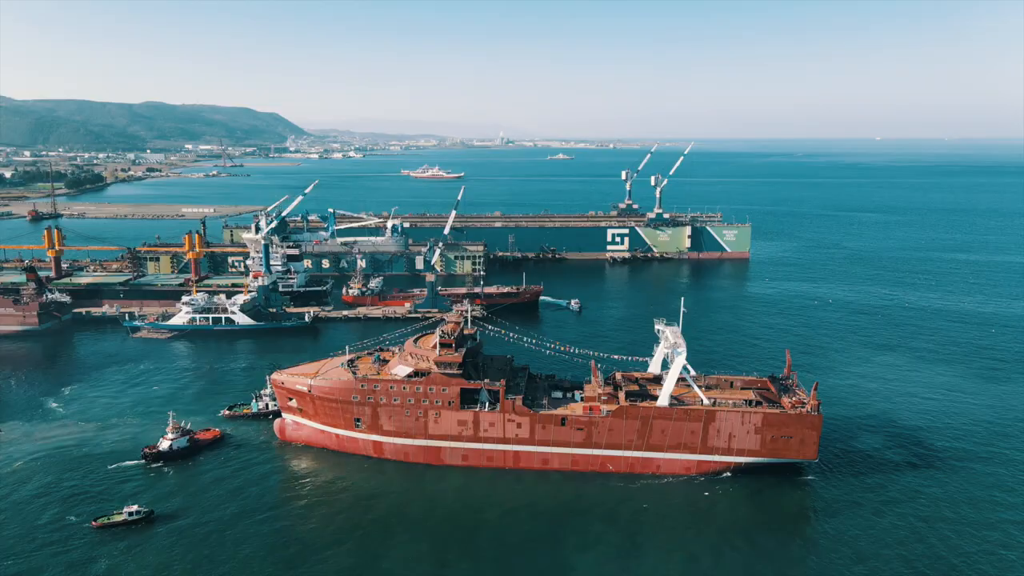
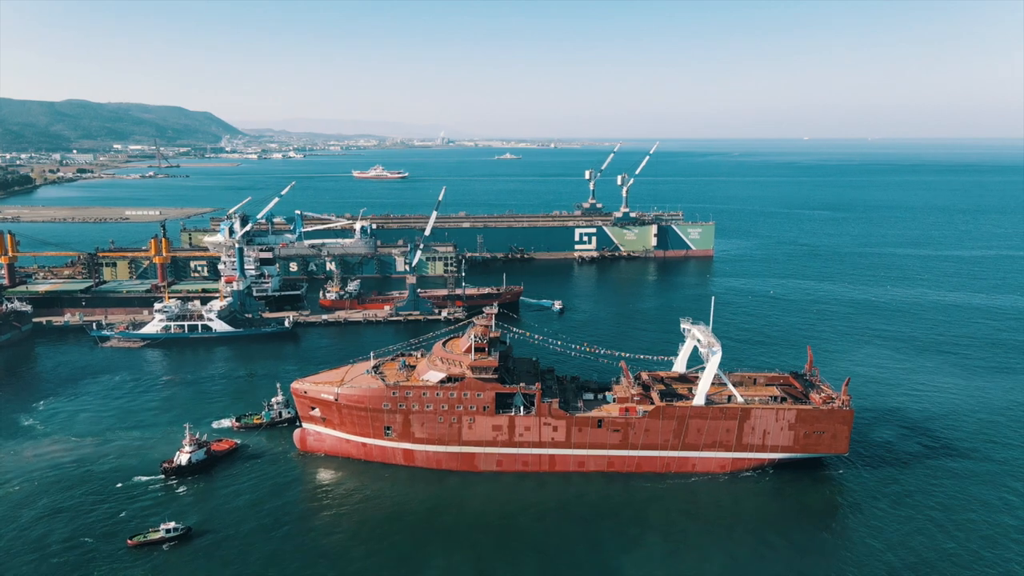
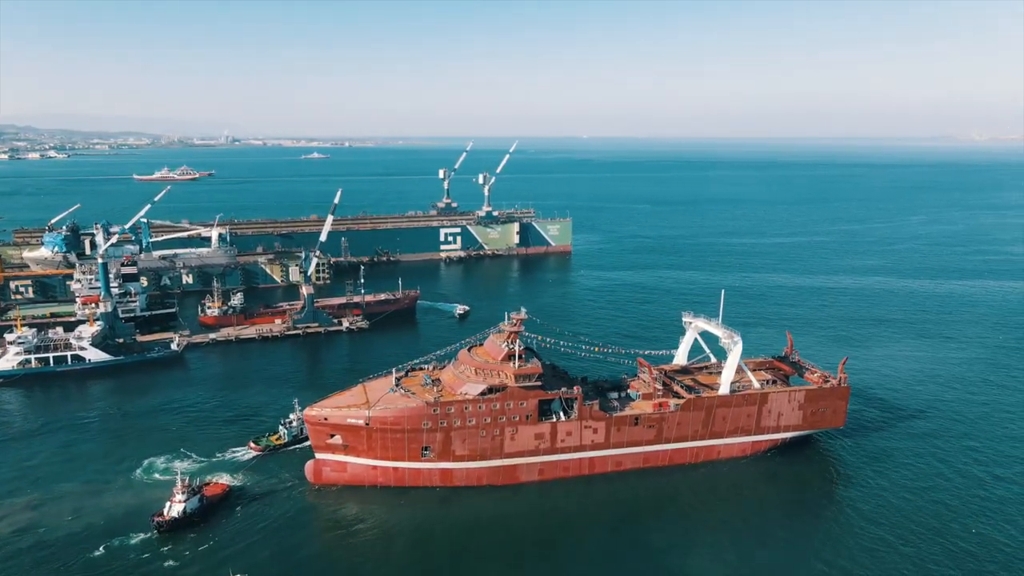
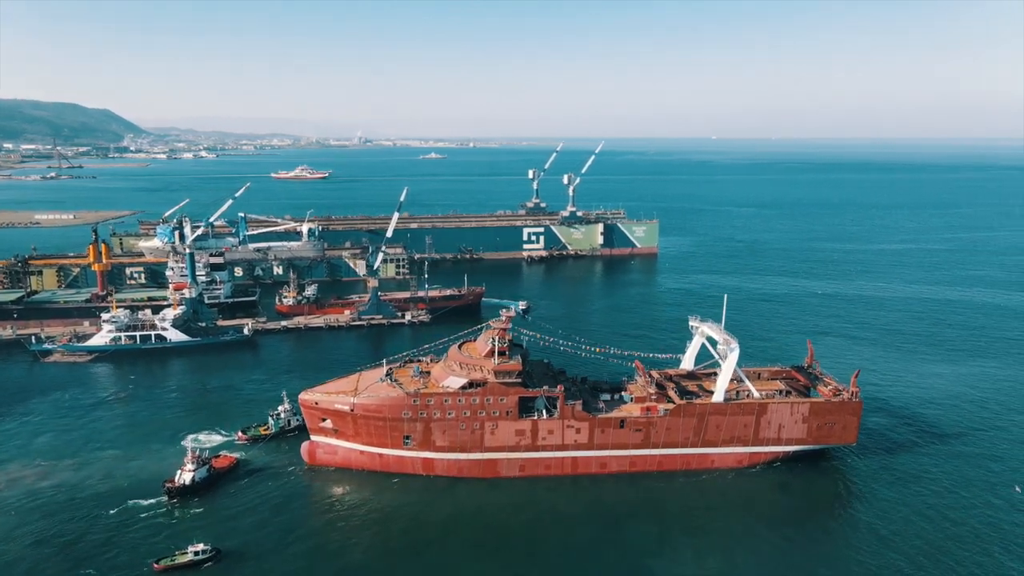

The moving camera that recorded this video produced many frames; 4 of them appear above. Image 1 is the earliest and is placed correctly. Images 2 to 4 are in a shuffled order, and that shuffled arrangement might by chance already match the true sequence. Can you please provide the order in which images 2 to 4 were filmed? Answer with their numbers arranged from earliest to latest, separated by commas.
2, 4, 3
